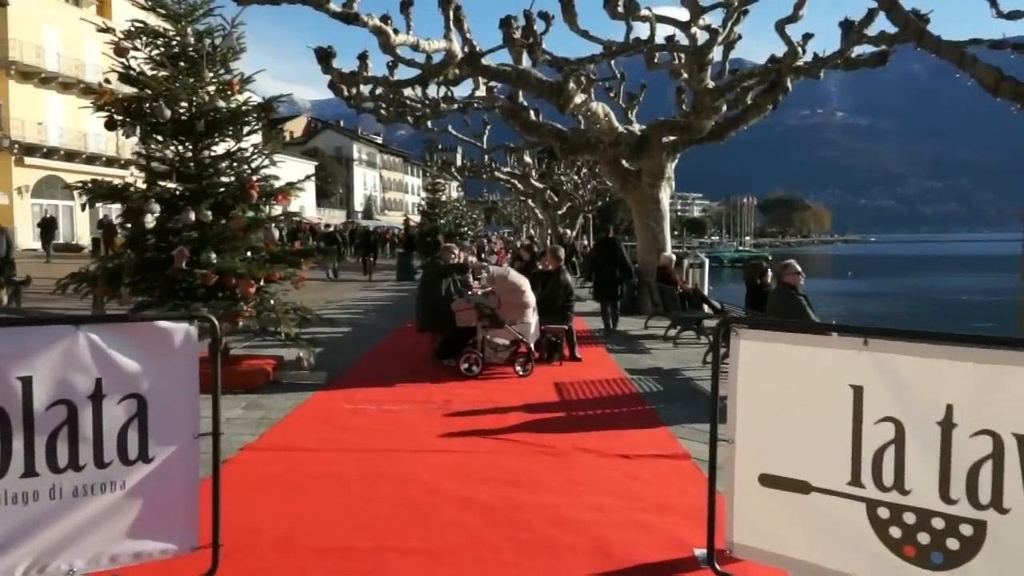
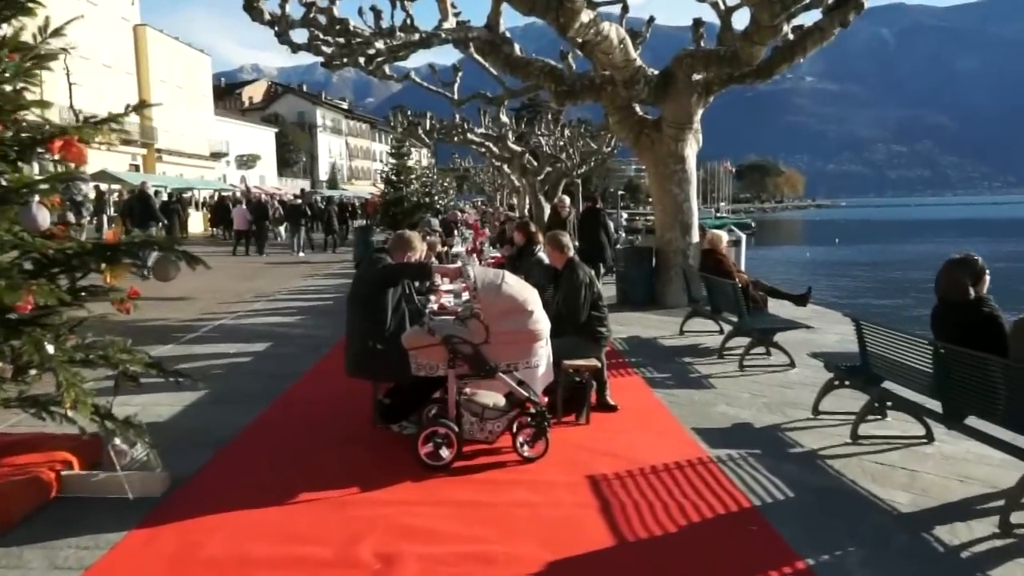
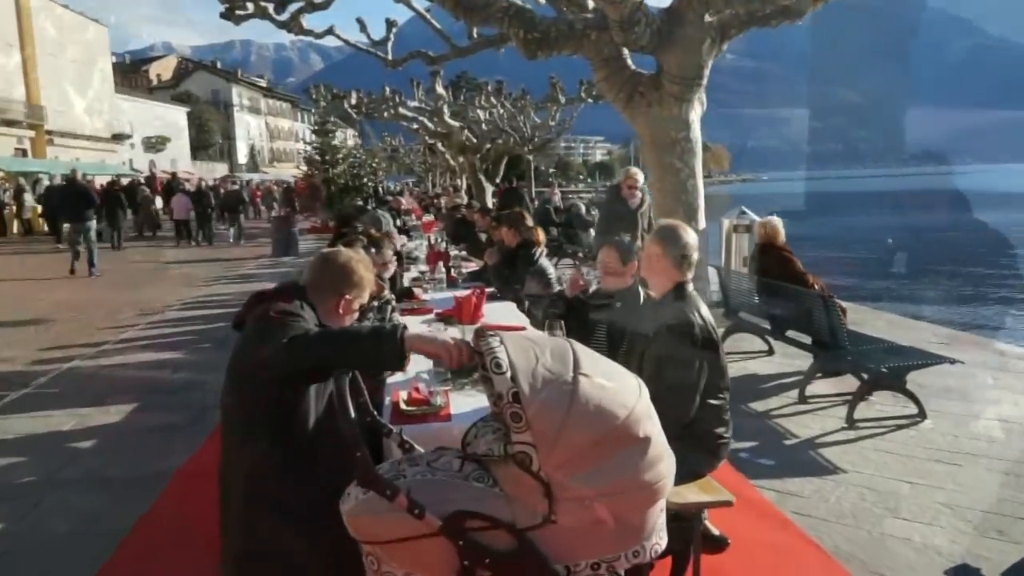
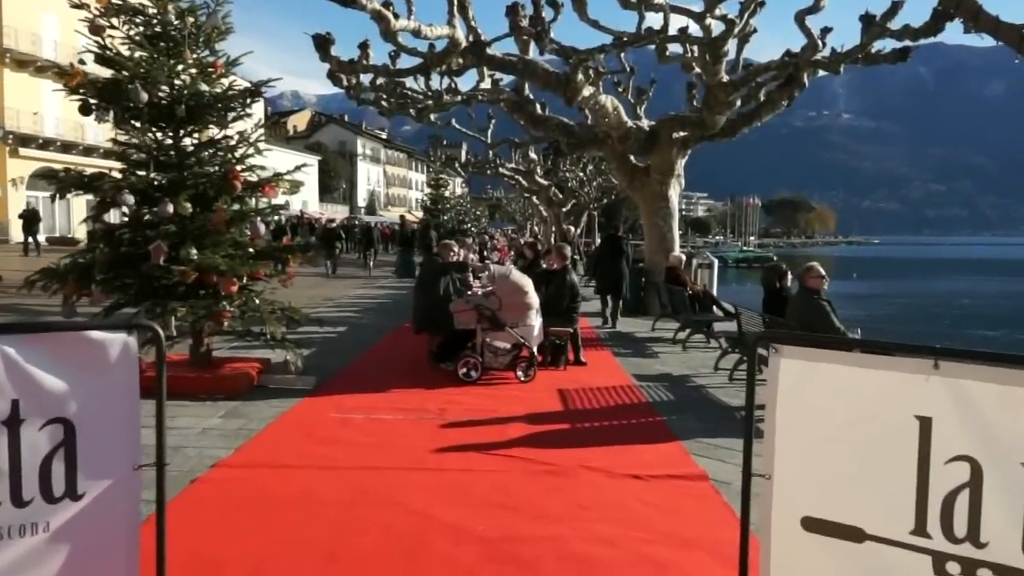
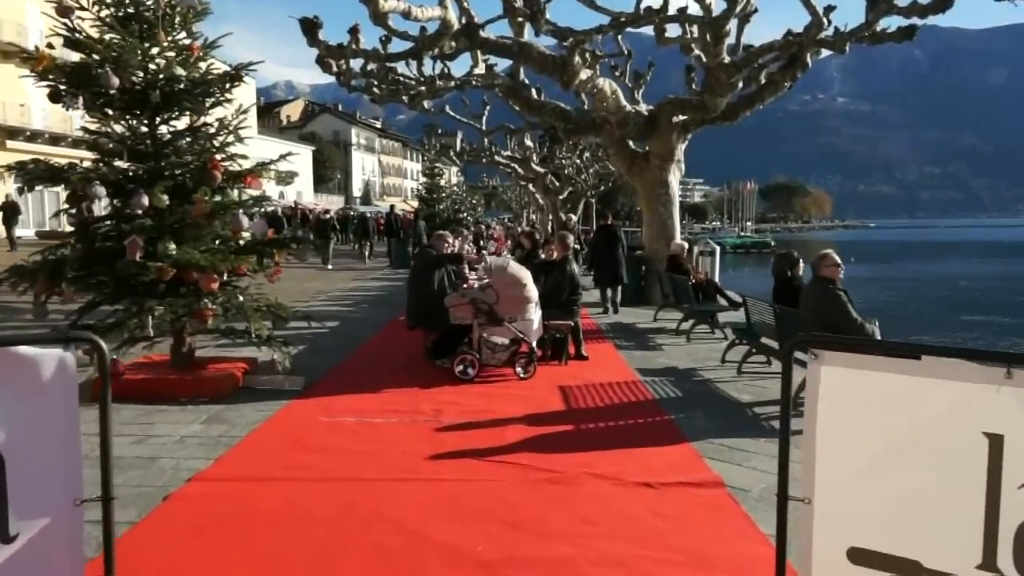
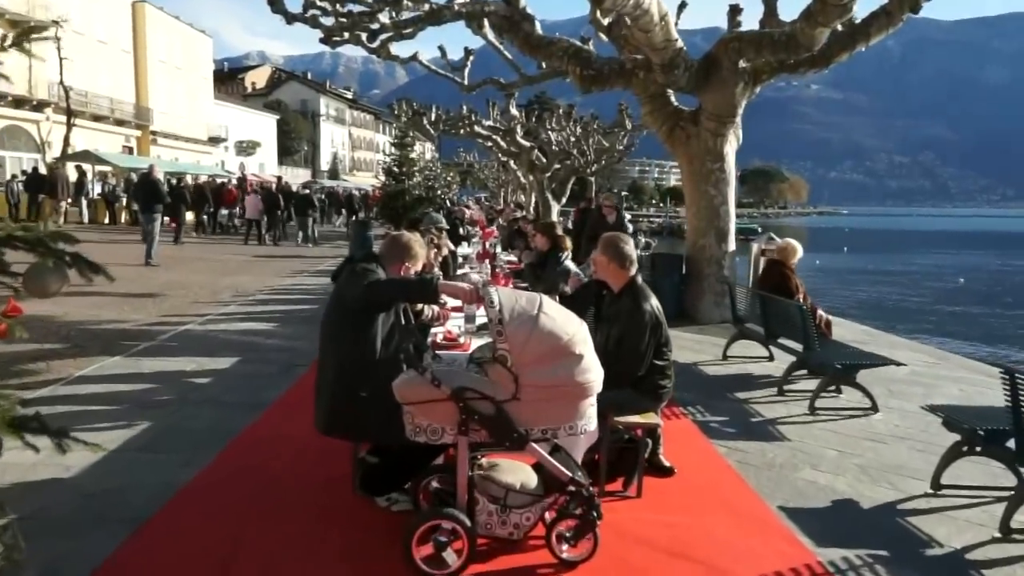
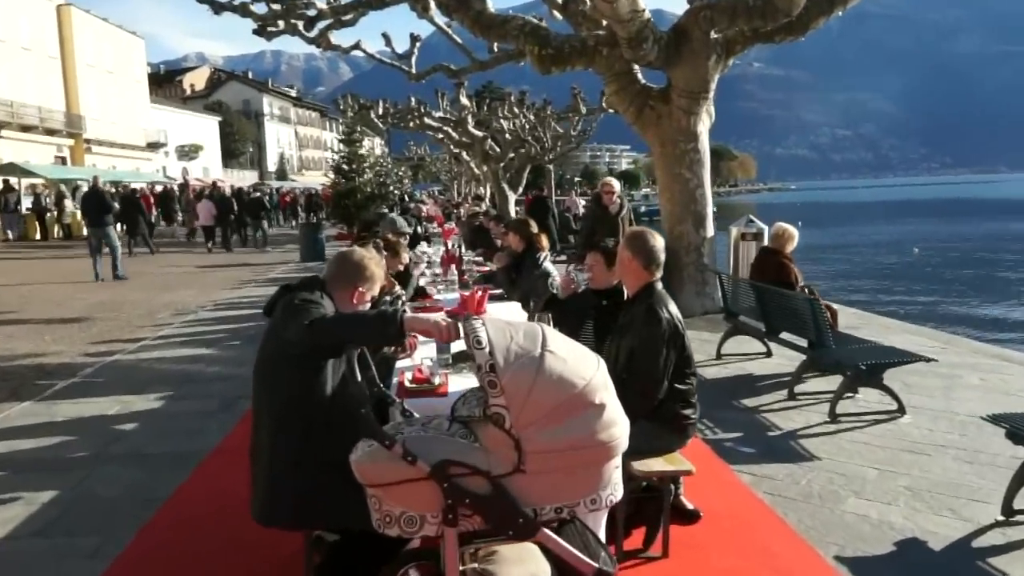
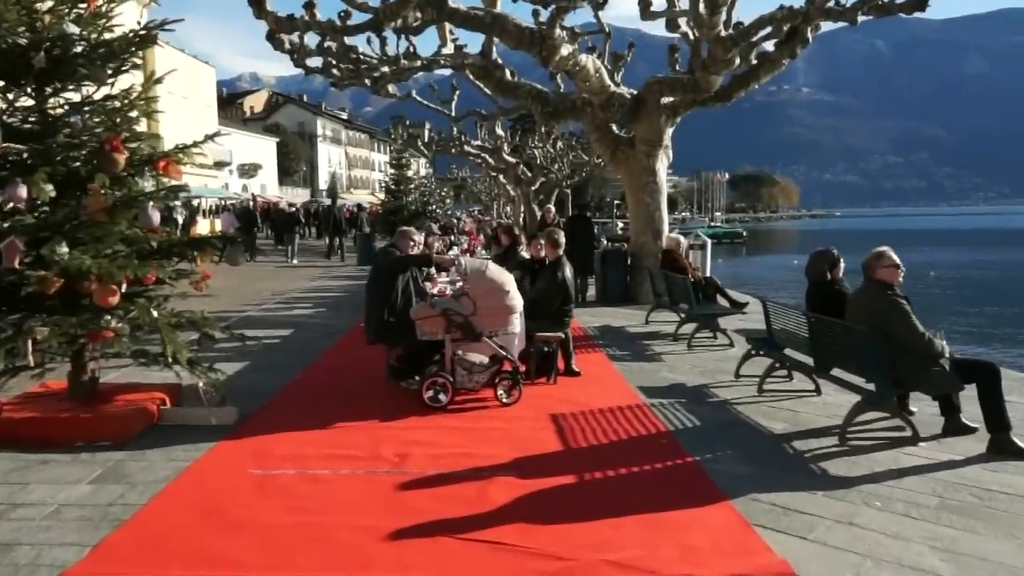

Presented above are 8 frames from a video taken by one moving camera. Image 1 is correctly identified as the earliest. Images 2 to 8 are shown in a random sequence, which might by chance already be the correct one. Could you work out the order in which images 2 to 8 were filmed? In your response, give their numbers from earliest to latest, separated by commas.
4, 5, 8, 2, 6, 7, 3
